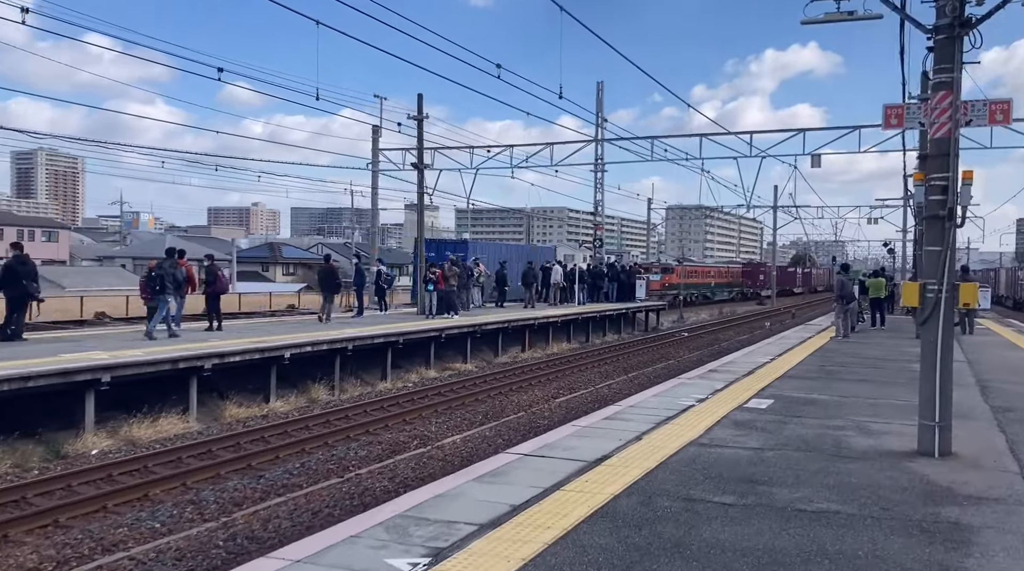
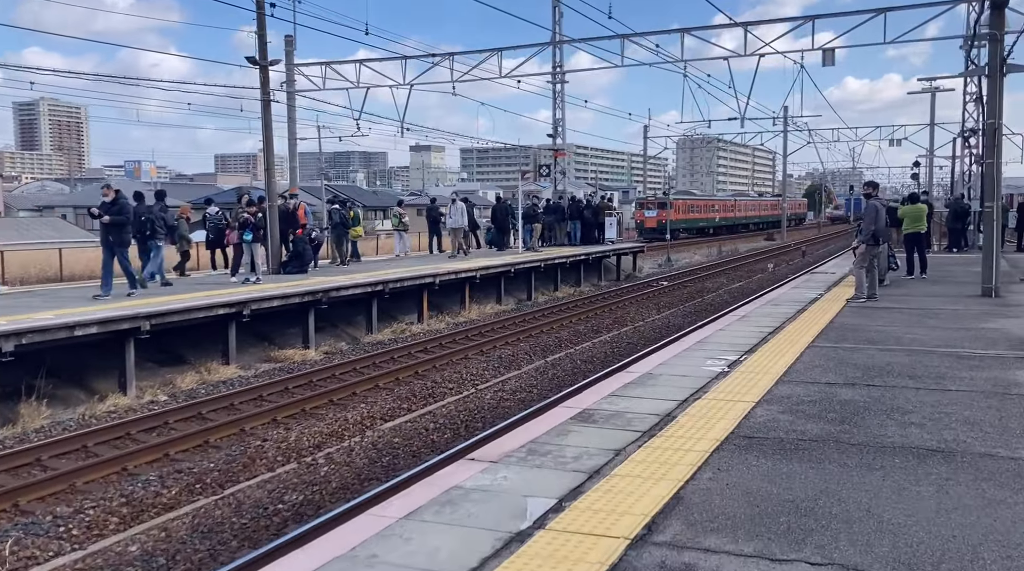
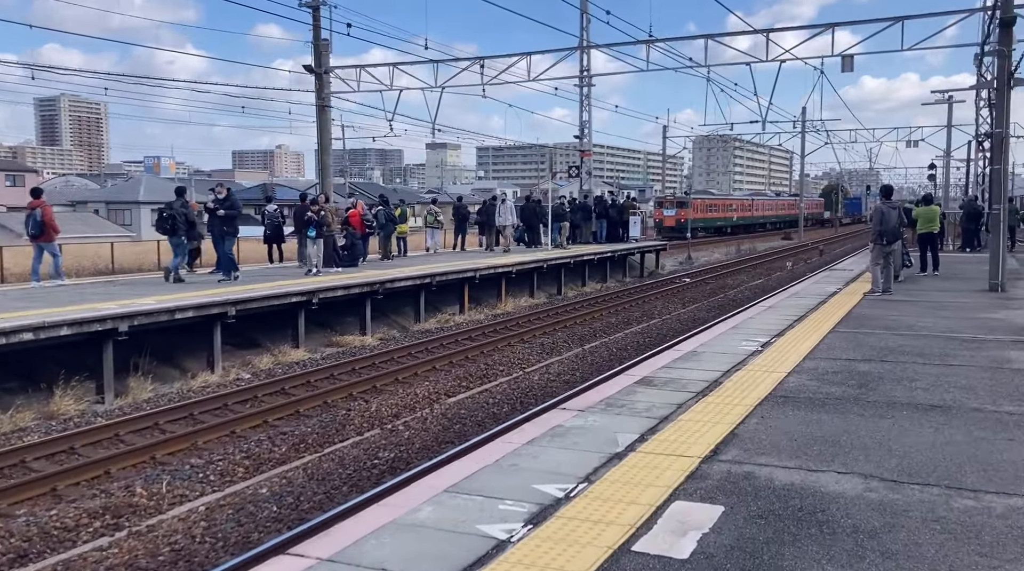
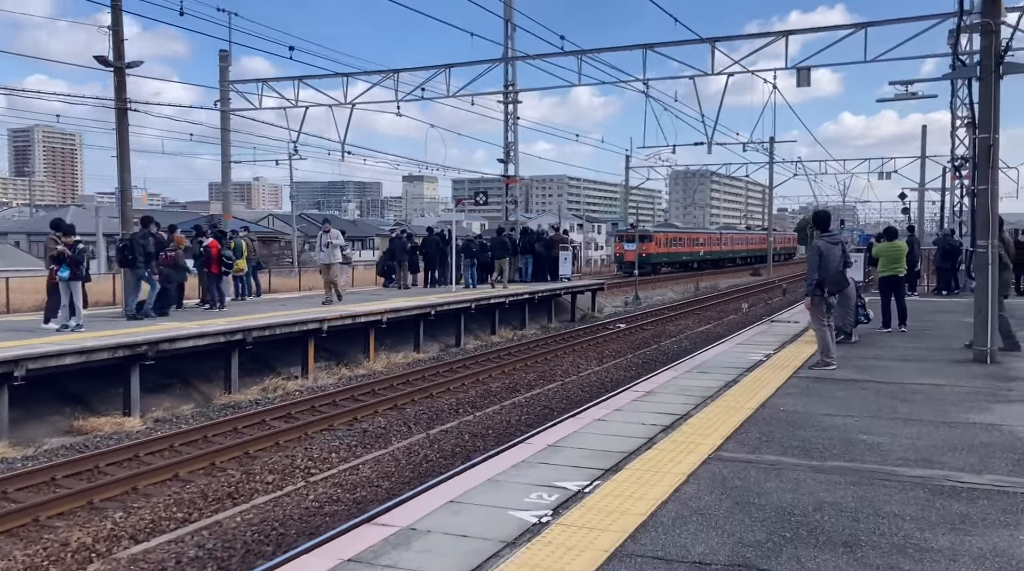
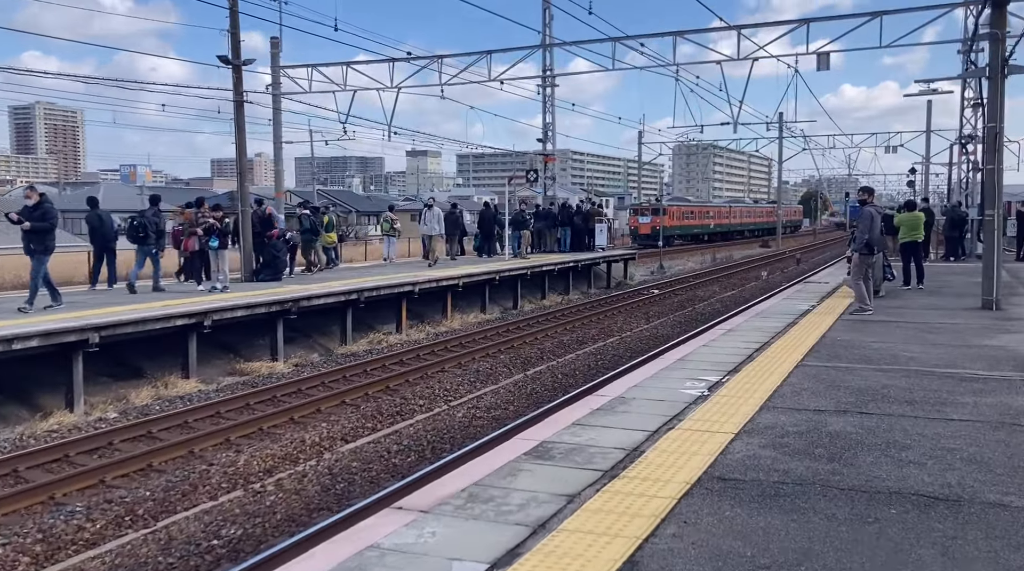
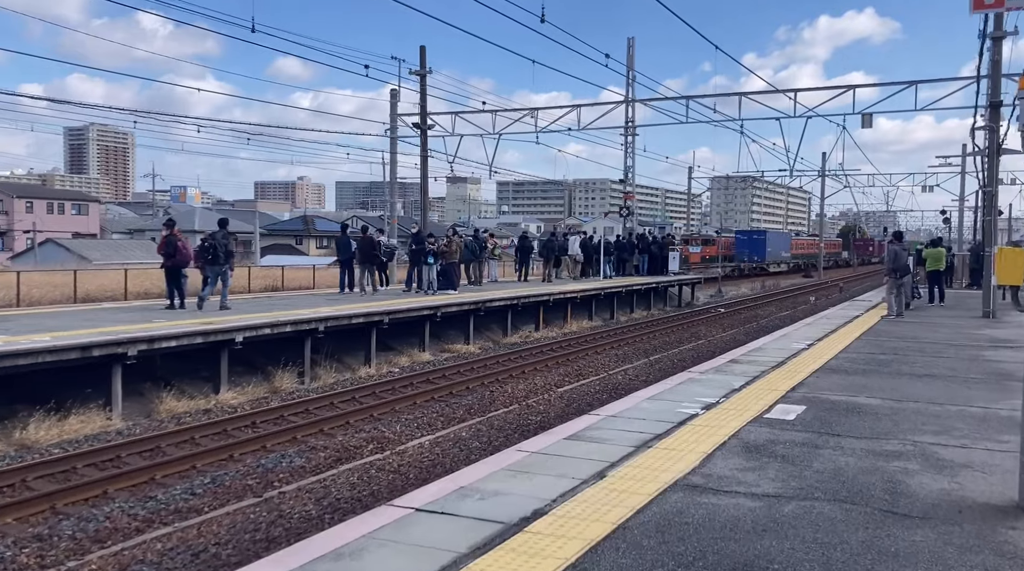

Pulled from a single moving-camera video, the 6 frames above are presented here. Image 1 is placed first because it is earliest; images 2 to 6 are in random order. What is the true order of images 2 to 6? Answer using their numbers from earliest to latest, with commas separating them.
6, 3, 2, 5, 4
